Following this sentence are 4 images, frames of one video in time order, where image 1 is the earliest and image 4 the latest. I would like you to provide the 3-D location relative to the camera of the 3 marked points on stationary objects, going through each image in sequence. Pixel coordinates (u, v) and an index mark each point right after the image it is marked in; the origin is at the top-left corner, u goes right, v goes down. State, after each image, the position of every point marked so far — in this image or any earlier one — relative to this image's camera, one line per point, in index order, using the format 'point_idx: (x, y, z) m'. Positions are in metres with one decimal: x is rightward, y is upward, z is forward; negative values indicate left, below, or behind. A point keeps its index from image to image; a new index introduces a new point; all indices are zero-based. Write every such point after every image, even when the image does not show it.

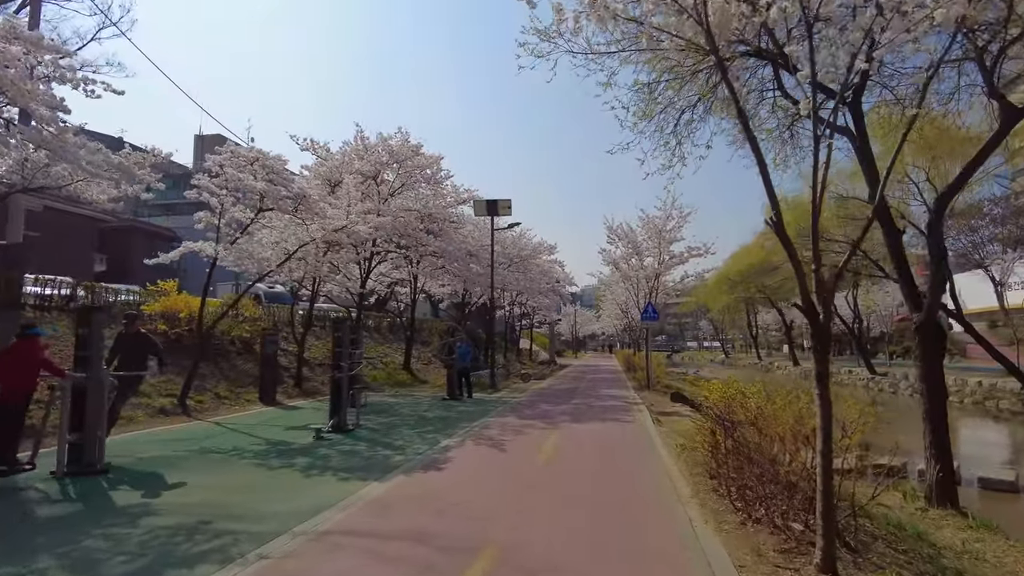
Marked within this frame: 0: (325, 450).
0: (-2.4, -2.1, +9.3) m
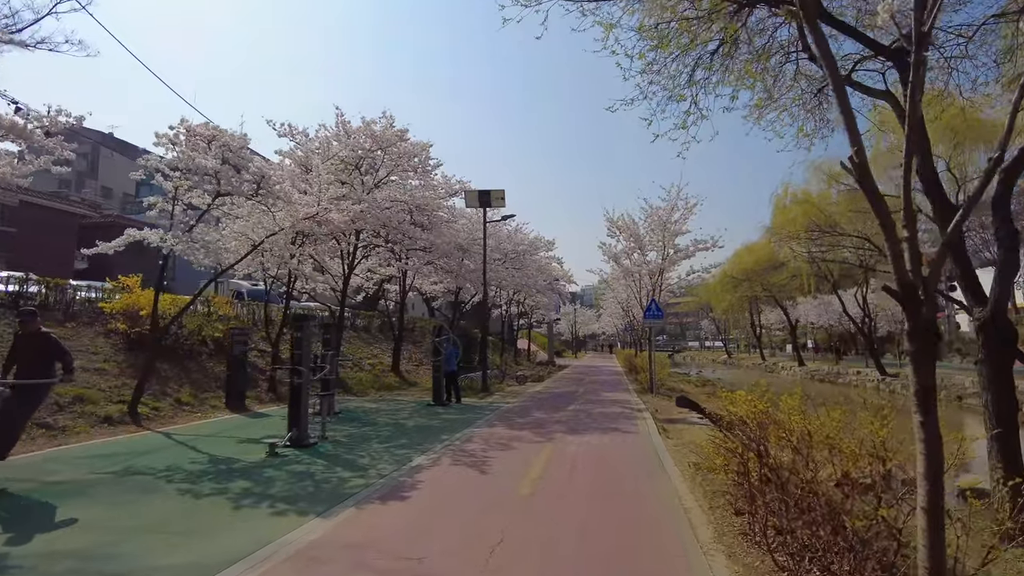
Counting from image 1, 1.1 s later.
0: (-2.6, -2.0, +7.9) m
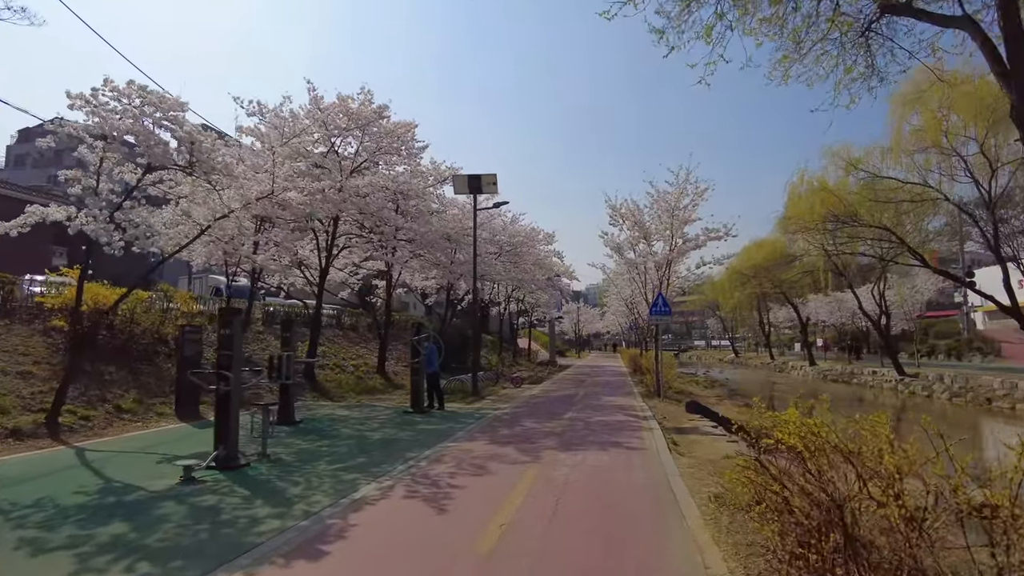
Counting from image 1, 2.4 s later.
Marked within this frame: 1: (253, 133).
0: (-2.9, -1.9, +6.1) m
1: (-5.4, +3.2, +14.9) m
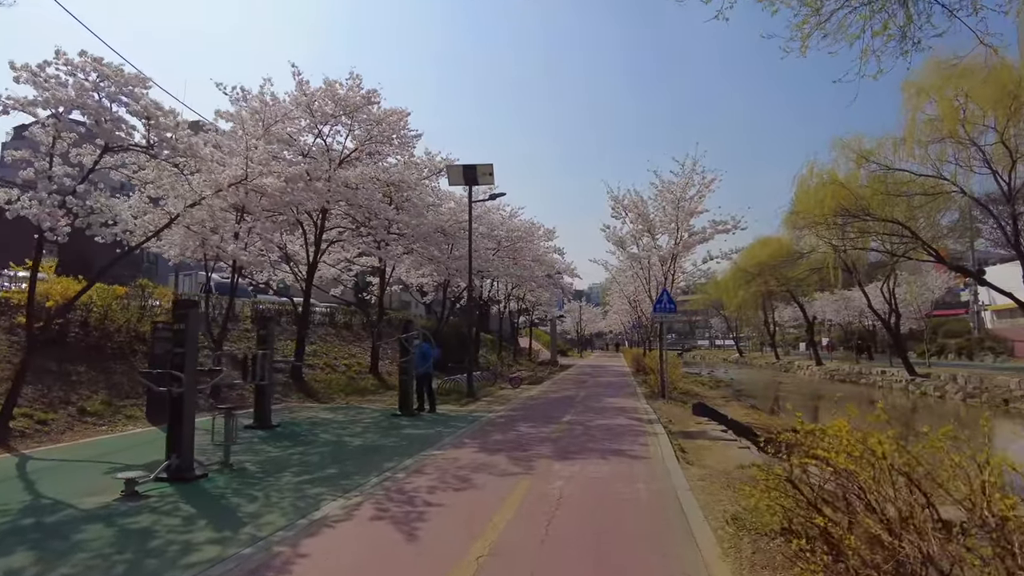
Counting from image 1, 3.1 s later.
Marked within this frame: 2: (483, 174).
0: (-3.0, -1.8, +5.2) m
1: (-5.4, +3.3, +14.0) m
2: (-0.7, +2.9, +18.1) m
